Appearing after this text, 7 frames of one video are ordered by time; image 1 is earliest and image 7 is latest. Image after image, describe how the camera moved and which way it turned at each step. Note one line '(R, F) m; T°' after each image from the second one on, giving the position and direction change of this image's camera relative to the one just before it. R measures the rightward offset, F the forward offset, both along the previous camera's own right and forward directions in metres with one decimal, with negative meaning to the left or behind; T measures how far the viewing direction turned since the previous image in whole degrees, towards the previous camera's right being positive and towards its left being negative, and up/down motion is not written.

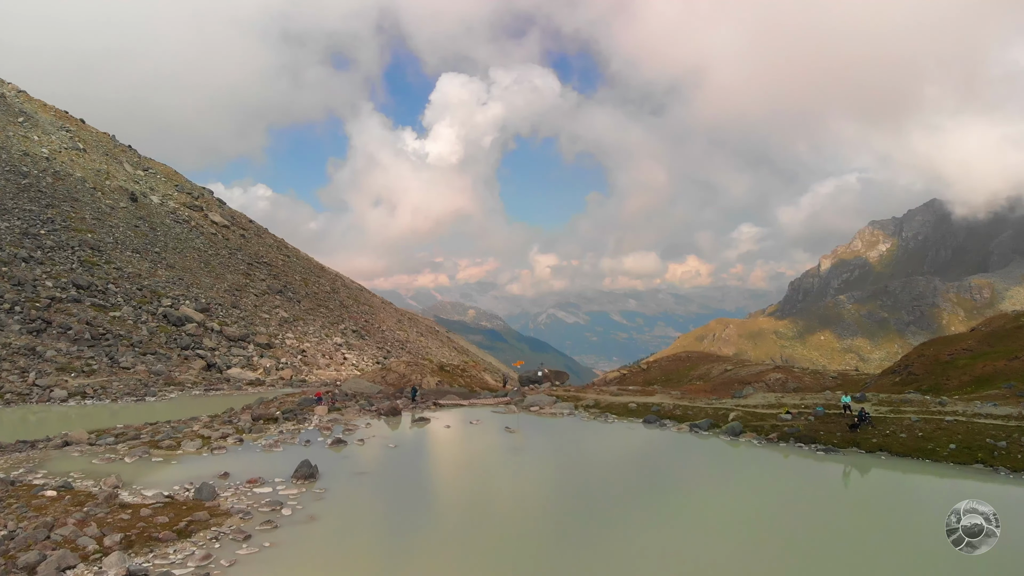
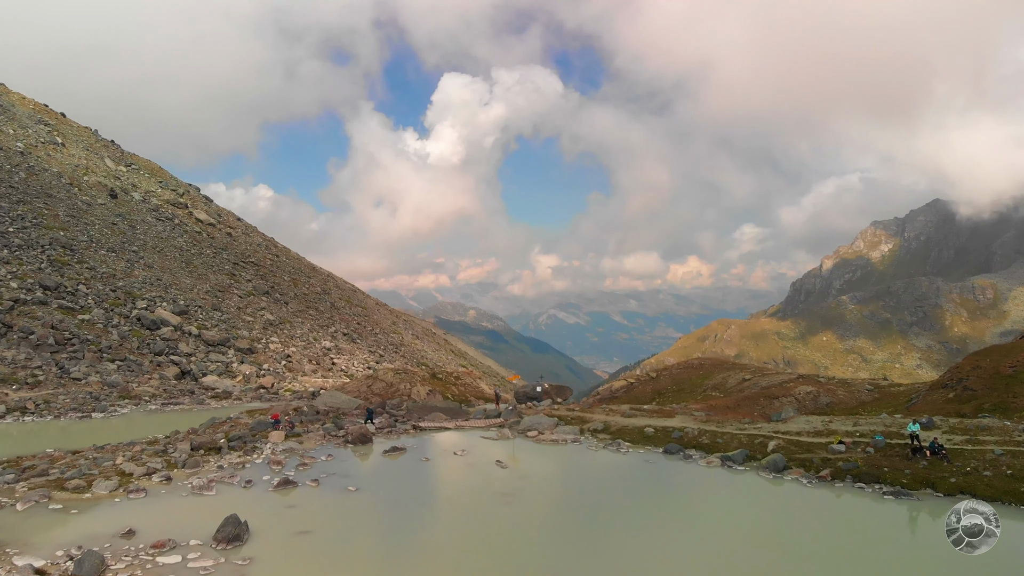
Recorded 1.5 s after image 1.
(+0.4, +4.8) m; 0°
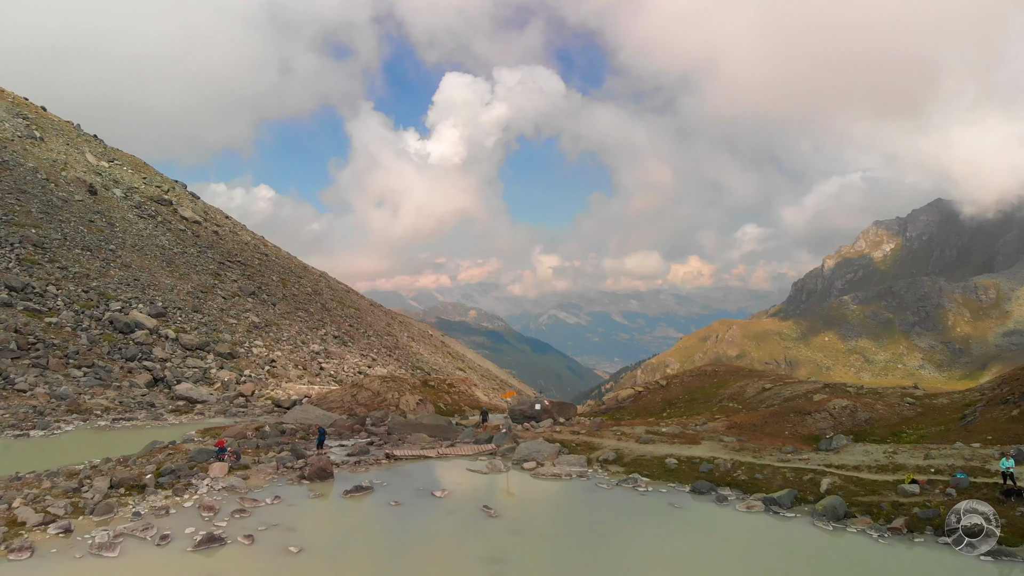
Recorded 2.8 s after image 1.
(+0.3, +4.3) m; 0°
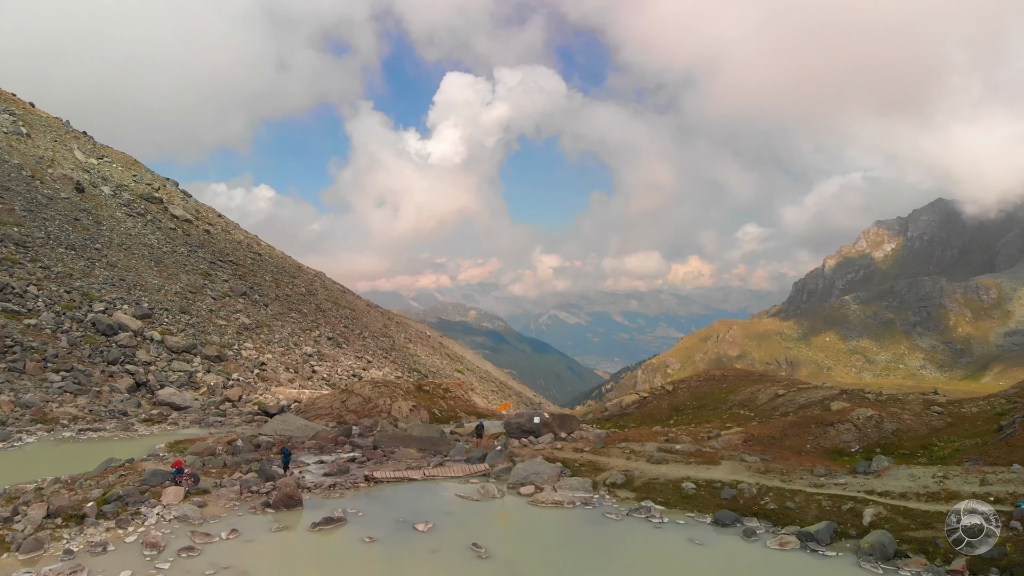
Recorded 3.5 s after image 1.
(+0.2, +2.5) m; 0°
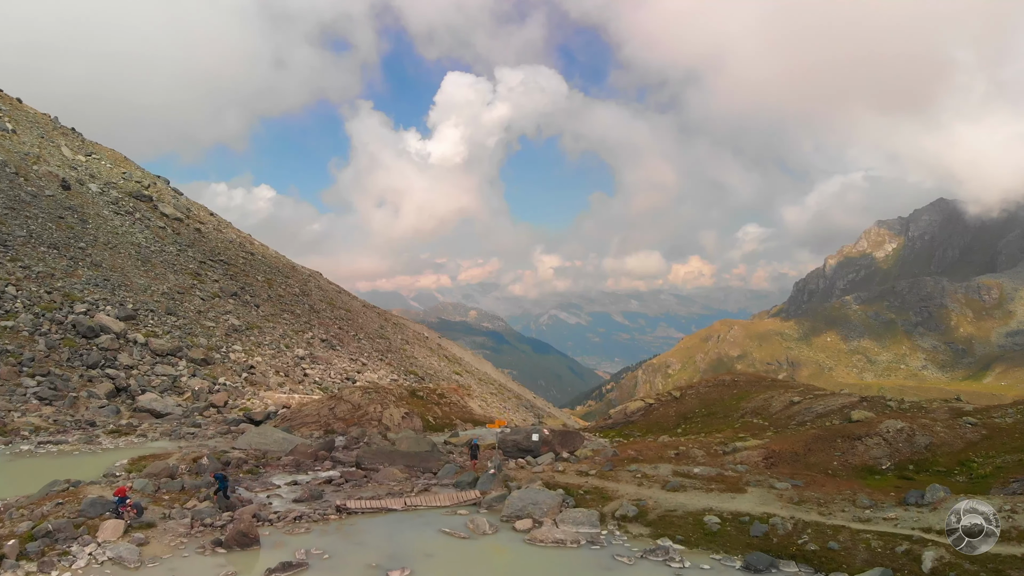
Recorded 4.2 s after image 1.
(+0.2, +2.5) m; 0°
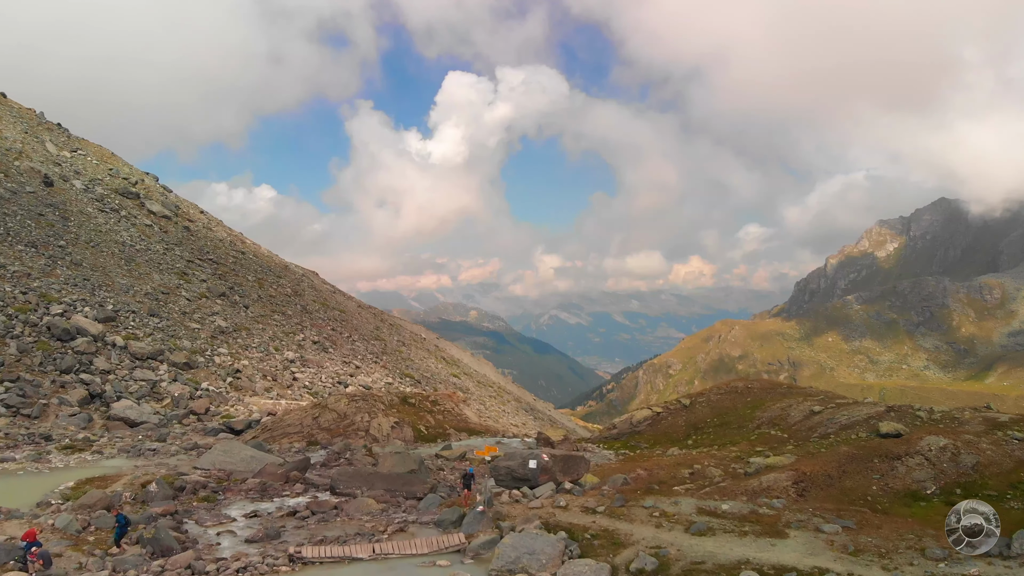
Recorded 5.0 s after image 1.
(+0.3, +3.0) m; 0°
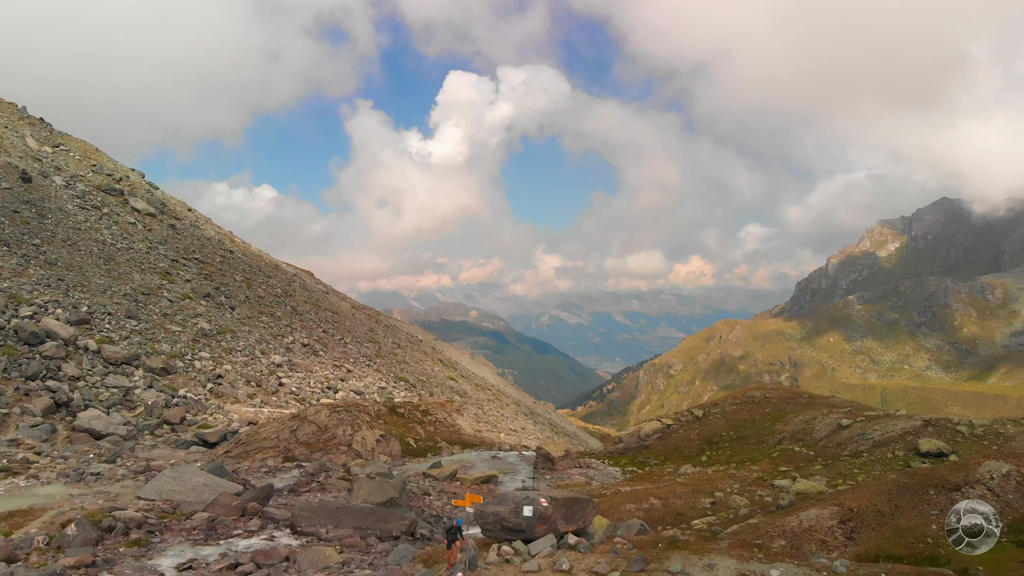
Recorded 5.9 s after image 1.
(+0.3, +3.4) m; 0°
